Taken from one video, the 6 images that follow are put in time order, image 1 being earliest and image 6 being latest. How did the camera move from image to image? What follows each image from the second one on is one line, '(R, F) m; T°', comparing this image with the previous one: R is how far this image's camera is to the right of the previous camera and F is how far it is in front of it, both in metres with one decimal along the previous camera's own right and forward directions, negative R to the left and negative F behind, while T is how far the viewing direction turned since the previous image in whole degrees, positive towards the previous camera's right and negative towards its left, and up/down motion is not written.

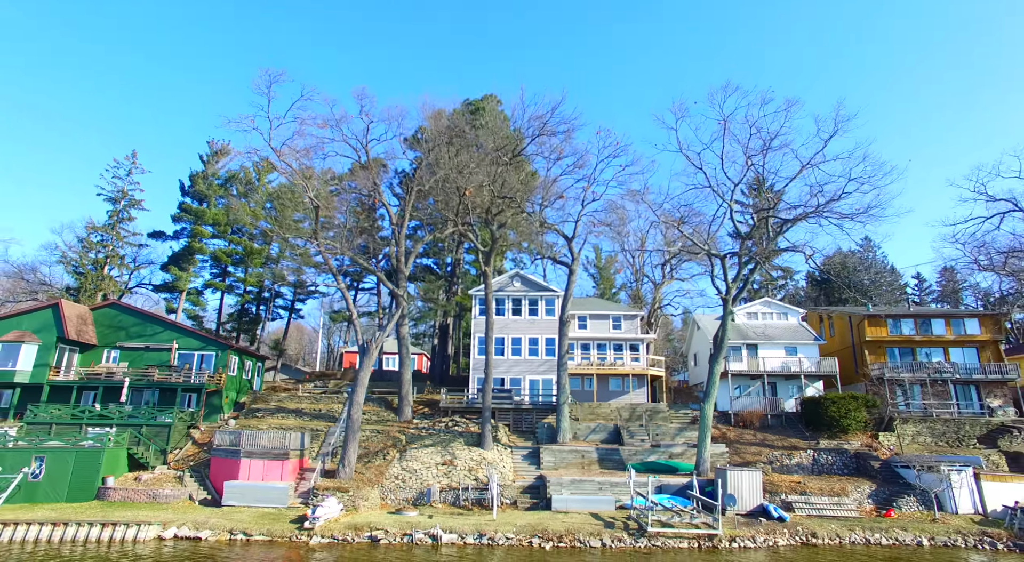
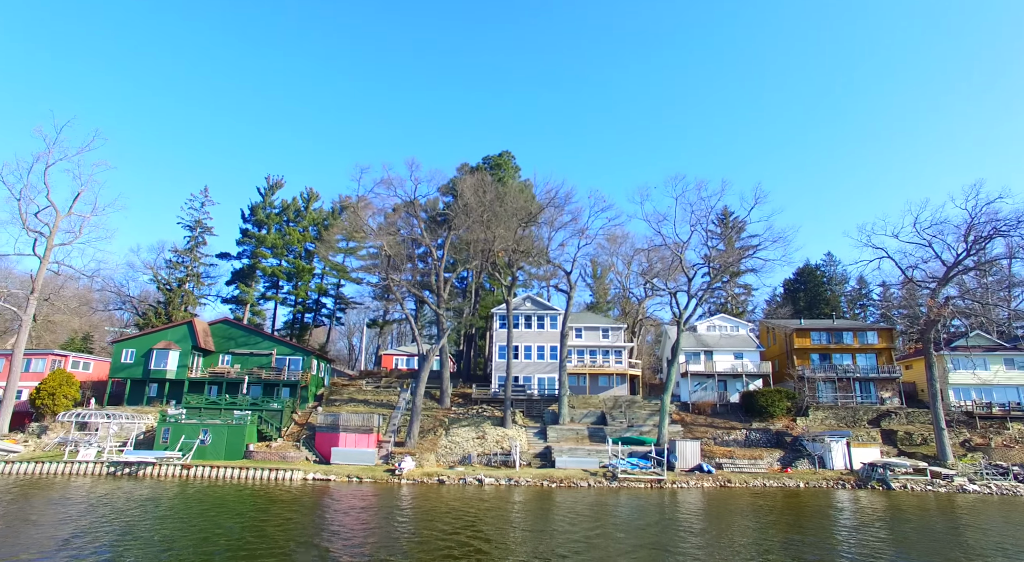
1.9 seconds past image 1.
(-0.8, -9.2) m; 0°
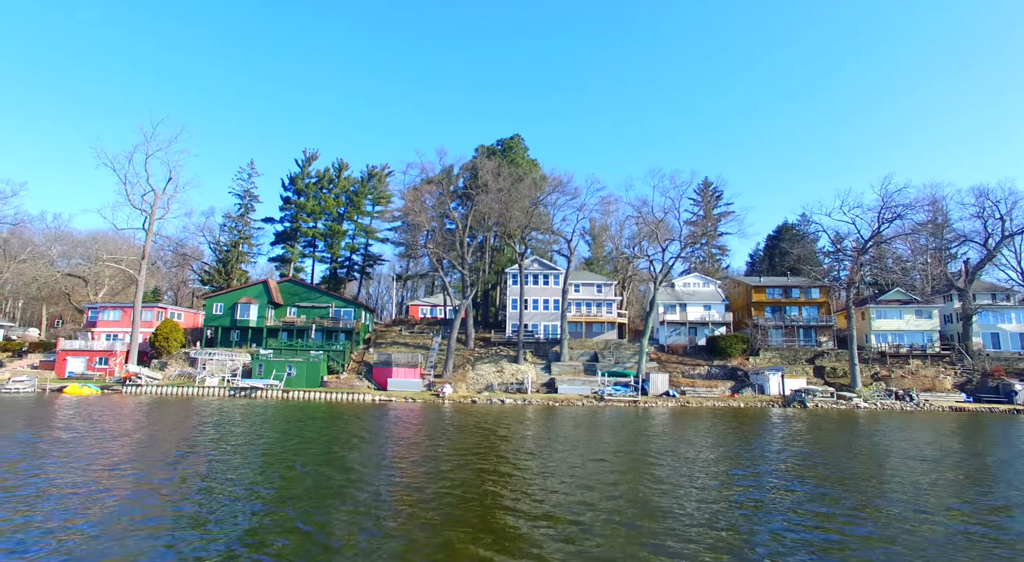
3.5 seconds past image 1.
(-0.7, -8.4) m; 0°
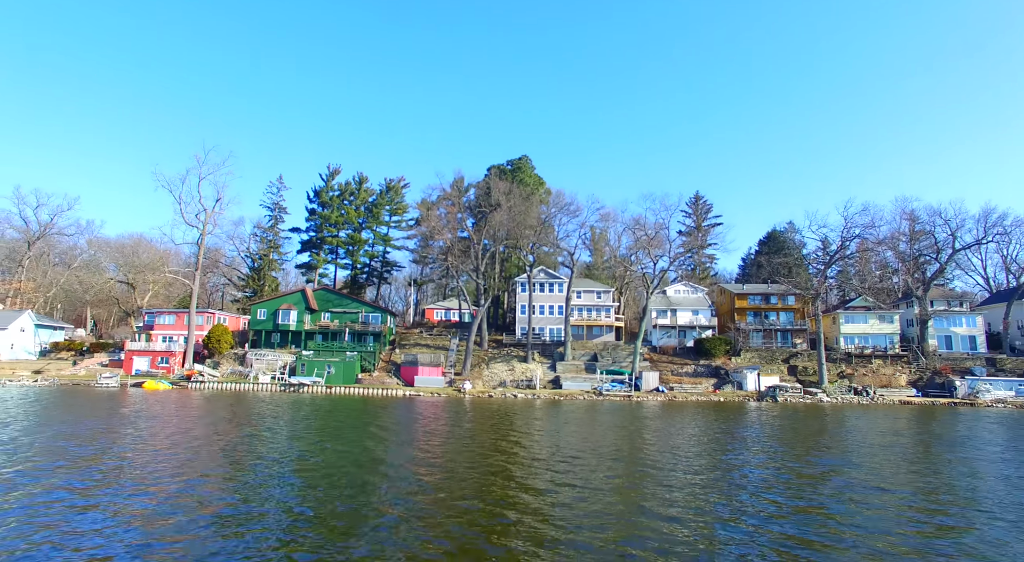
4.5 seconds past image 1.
(-0.7, -5.6) m; 0°
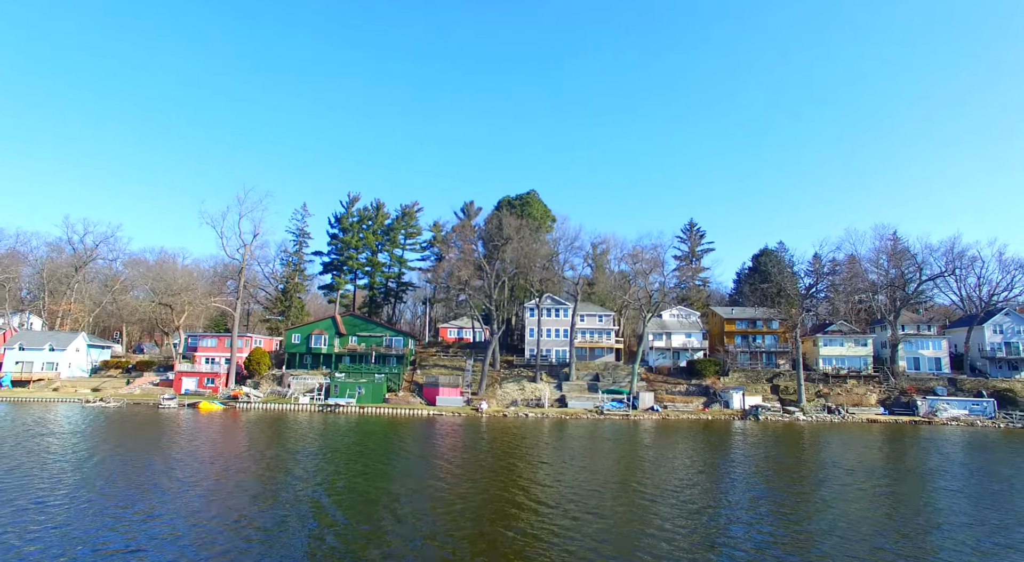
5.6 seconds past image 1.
(-0.8, -5.3) m; 0°
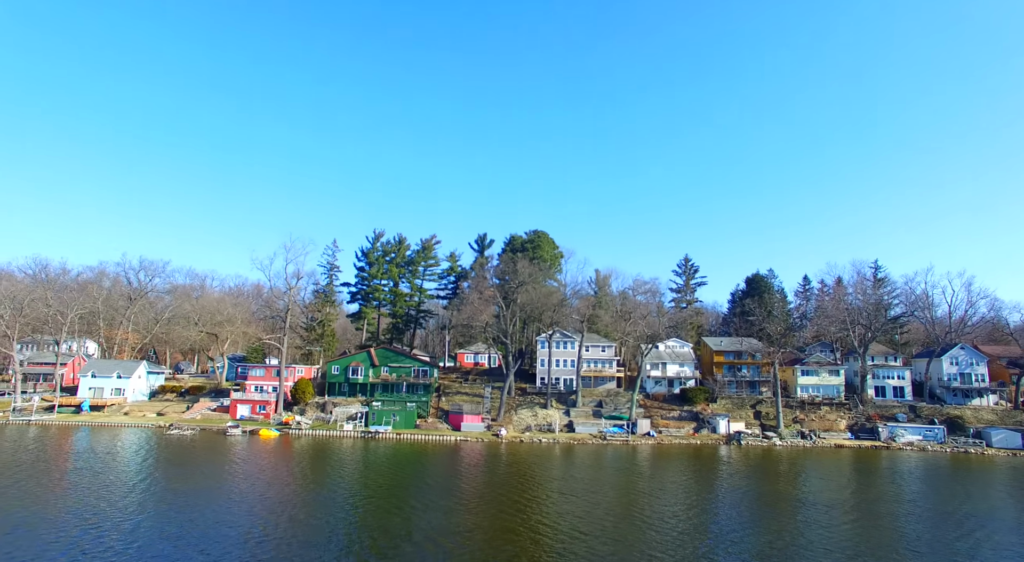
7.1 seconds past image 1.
(-1.2, -7.3) m; 0°
